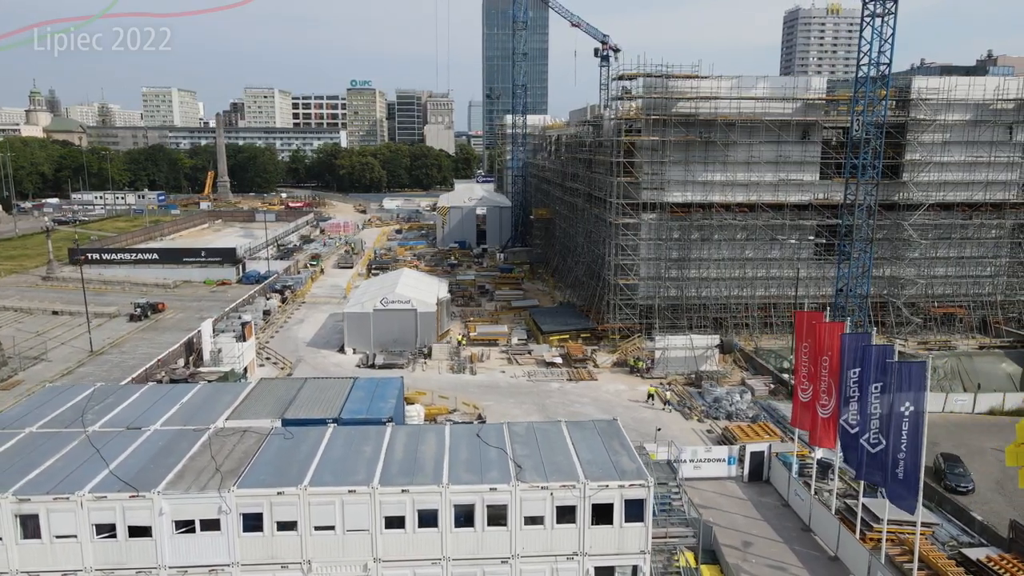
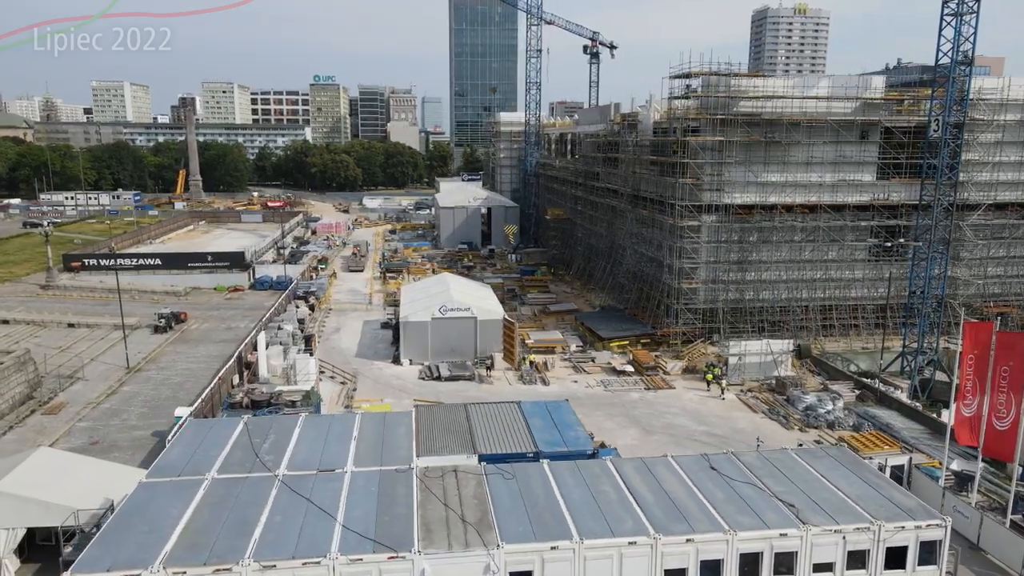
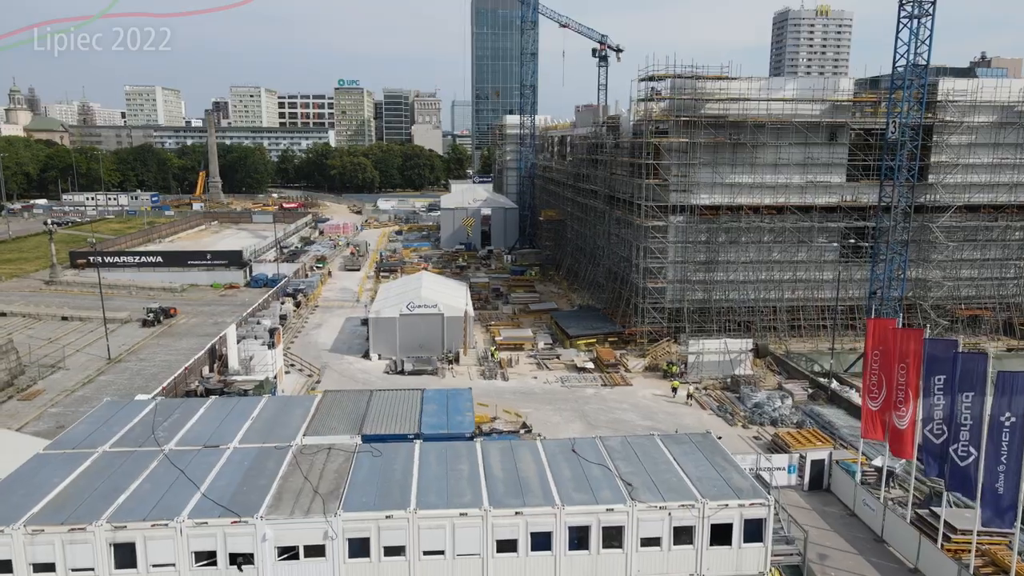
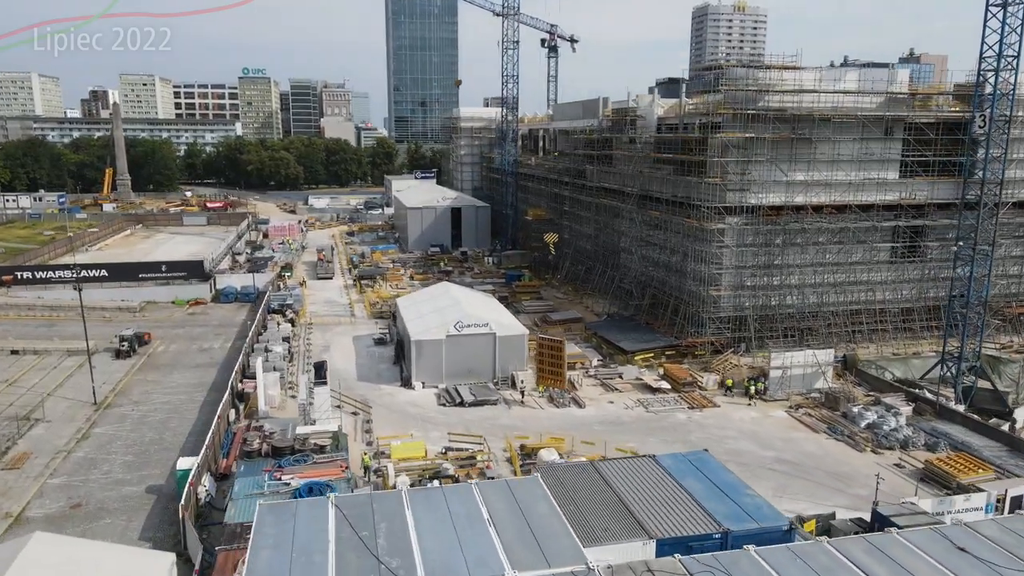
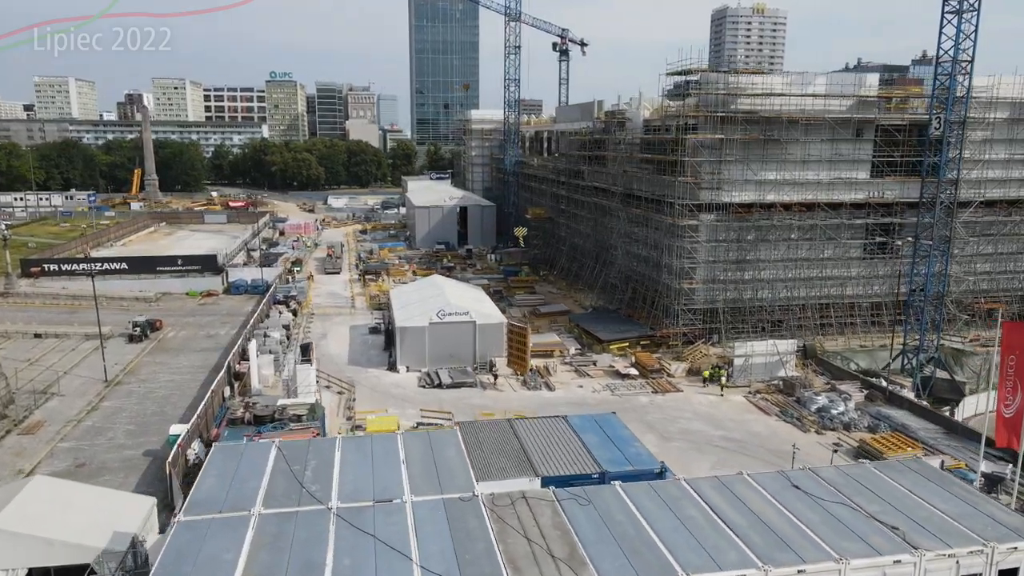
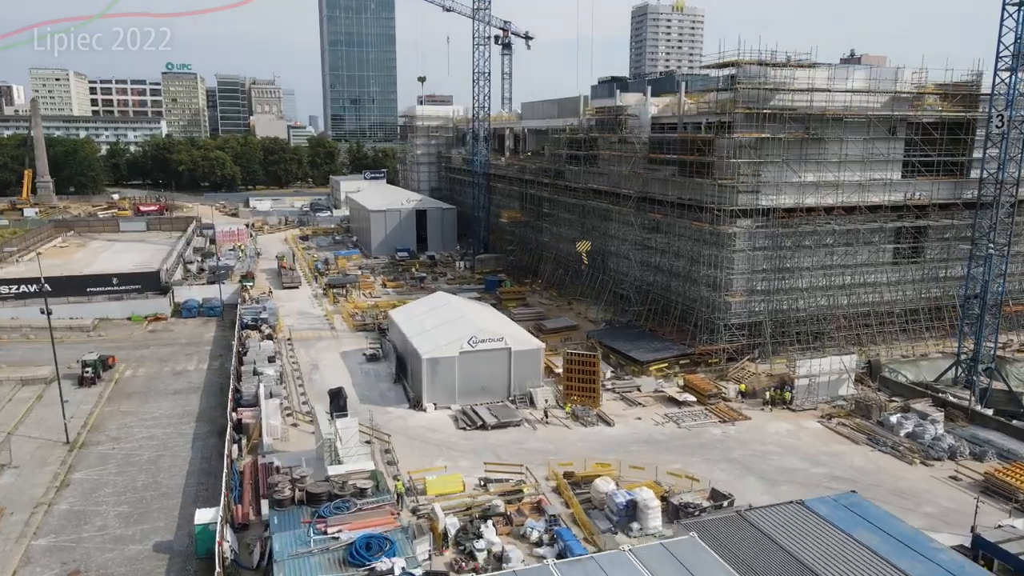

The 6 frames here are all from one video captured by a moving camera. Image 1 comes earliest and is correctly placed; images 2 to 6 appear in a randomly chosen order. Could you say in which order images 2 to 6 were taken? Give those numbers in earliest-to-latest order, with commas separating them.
3, 2, 5, 4, 6
